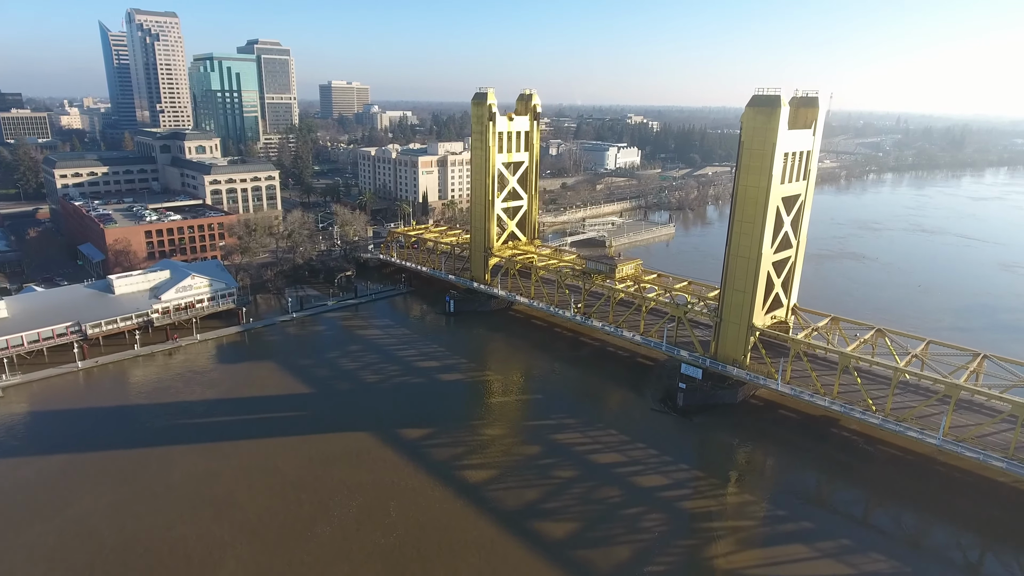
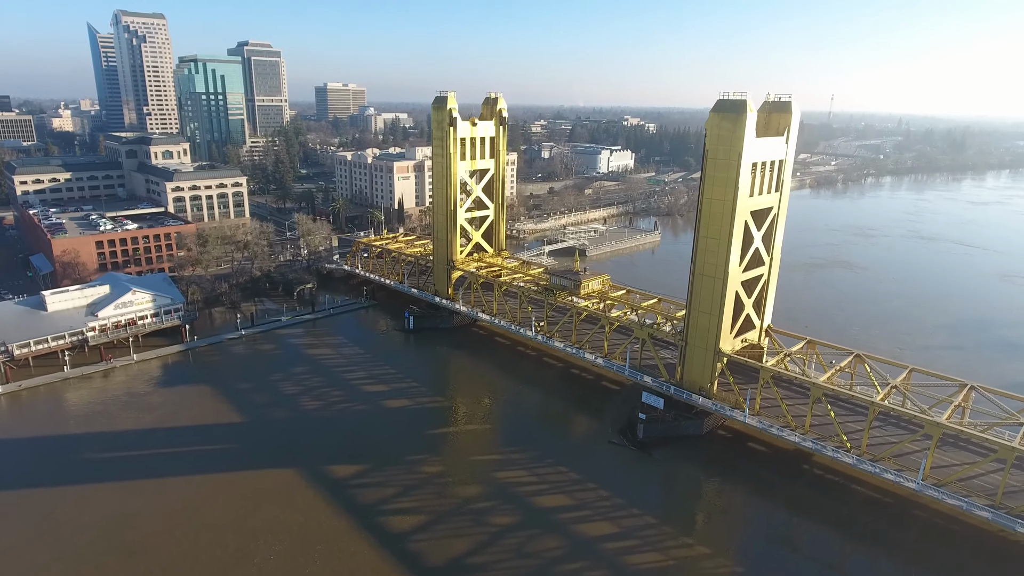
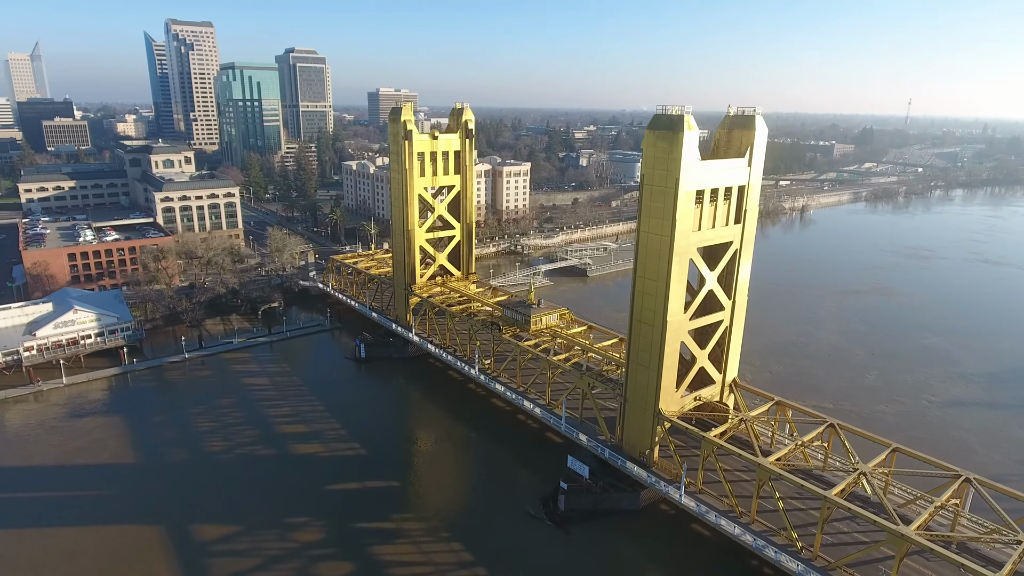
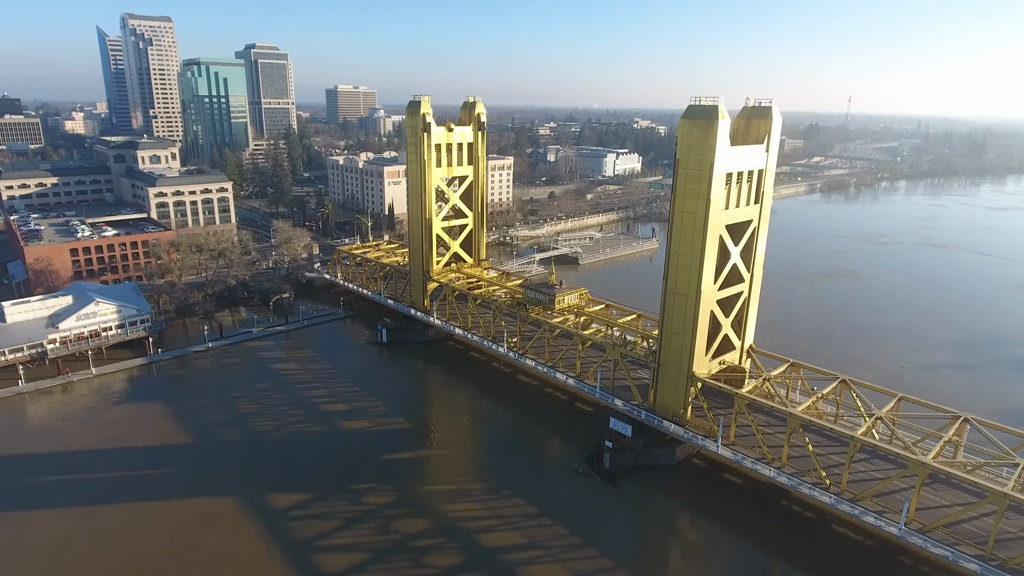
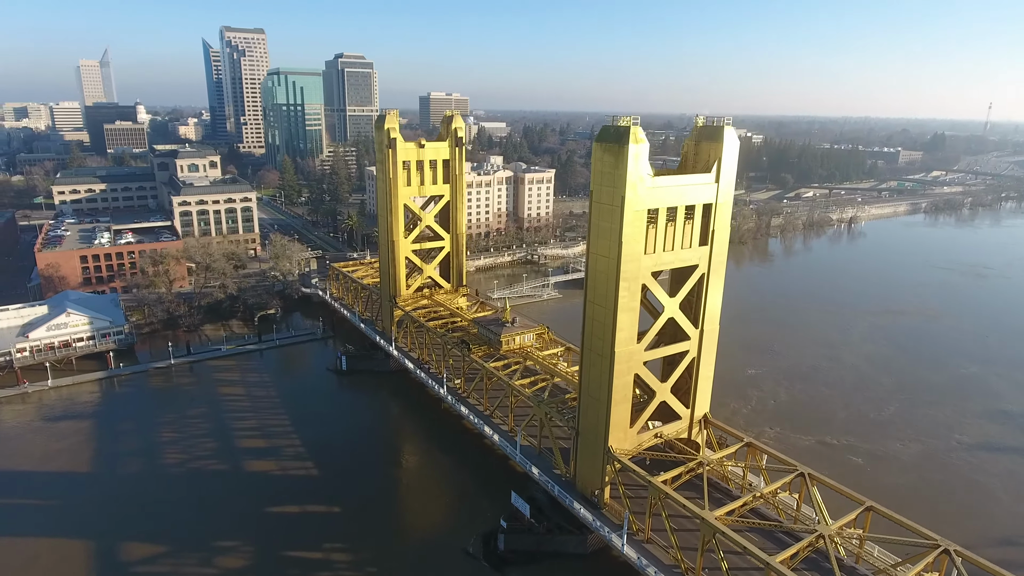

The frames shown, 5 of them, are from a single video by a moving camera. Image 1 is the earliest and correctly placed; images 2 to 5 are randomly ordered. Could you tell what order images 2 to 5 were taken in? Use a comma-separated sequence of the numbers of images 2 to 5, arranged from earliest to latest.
2, 4, 3, 5
